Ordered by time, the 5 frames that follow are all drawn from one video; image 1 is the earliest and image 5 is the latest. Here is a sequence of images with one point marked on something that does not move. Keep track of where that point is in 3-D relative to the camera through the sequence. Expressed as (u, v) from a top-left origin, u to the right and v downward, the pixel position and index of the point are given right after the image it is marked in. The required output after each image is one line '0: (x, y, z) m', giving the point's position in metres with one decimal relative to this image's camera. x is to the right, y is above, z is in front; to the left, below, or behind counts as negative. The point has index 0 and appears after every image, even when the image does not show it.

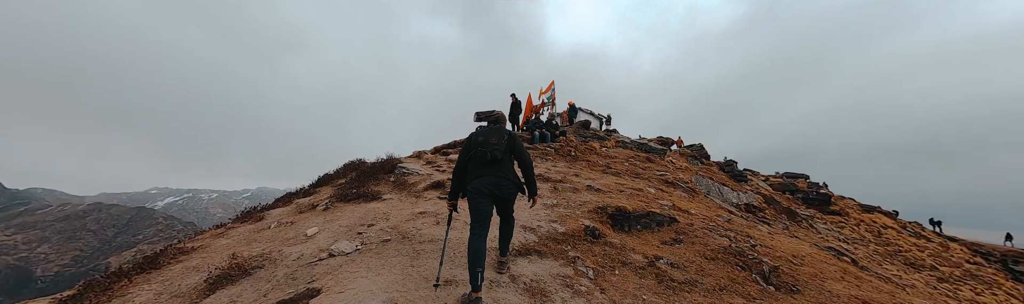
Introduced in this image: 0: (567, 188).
0: (+1.7, -1.1, +9.8) m
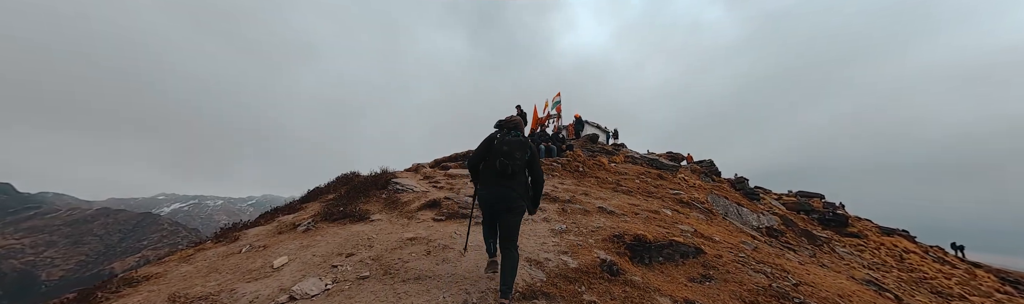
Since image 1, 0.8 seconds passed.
0: (+1.8, -1.6, +8.9) m
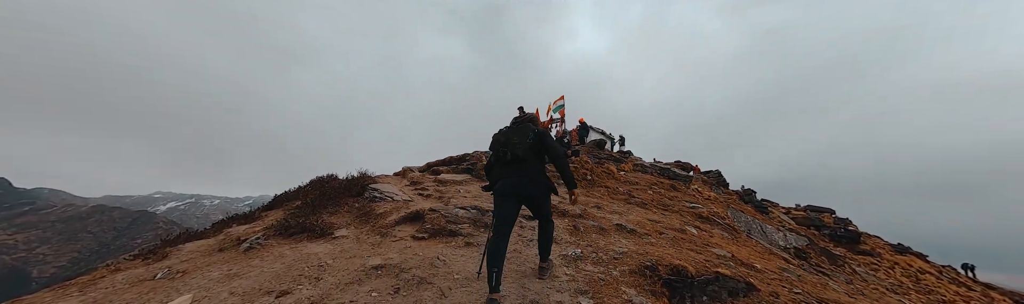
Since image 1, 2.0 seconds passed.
0: (+1.8, -1.7, +7.3) m
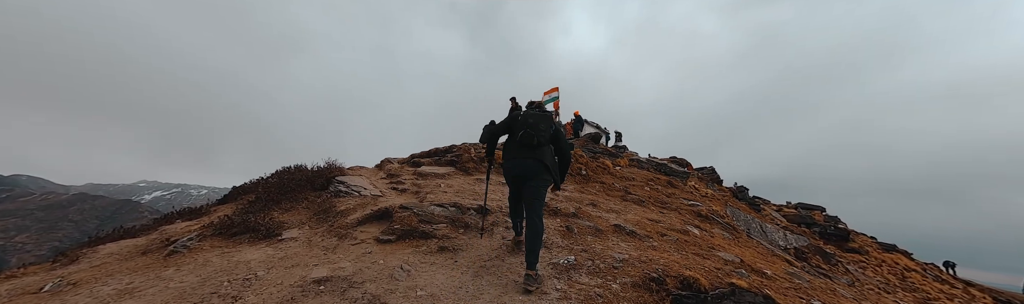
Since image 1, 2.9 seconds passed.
0: (+1.5, -1.5, +6.5) m
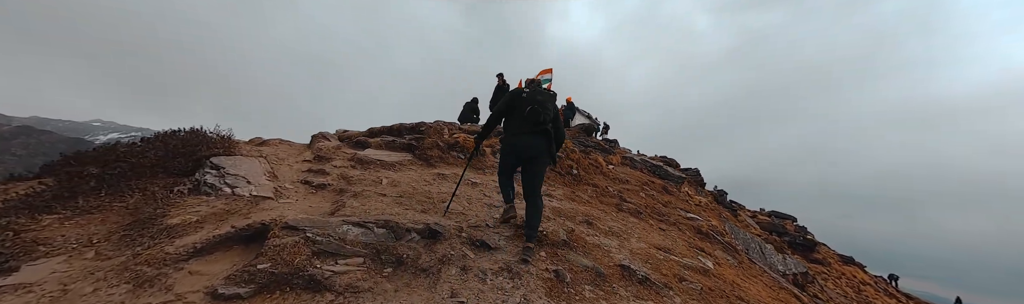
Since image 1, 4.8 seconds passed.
0: (+1.0, -1.6, +4.4) m
